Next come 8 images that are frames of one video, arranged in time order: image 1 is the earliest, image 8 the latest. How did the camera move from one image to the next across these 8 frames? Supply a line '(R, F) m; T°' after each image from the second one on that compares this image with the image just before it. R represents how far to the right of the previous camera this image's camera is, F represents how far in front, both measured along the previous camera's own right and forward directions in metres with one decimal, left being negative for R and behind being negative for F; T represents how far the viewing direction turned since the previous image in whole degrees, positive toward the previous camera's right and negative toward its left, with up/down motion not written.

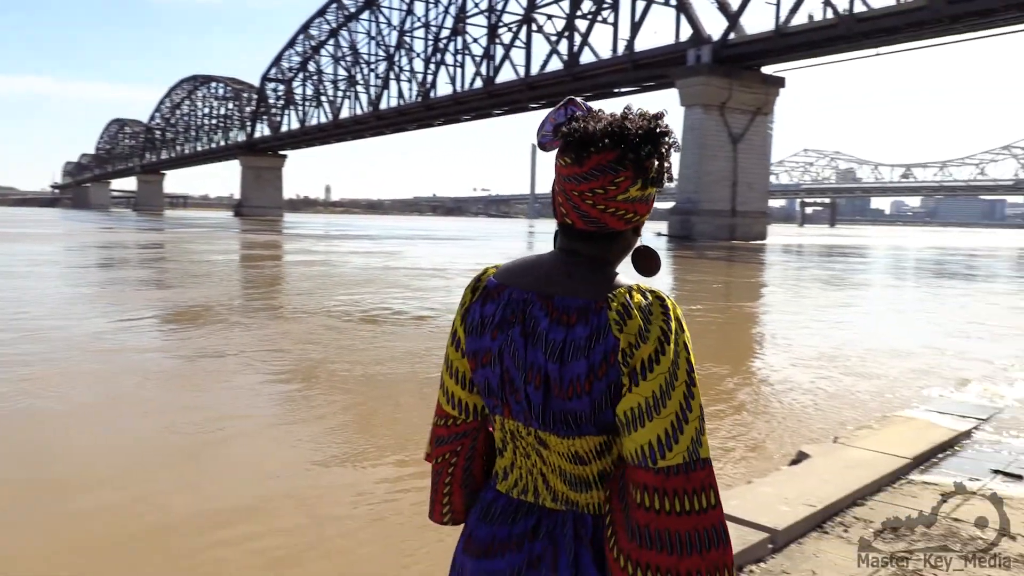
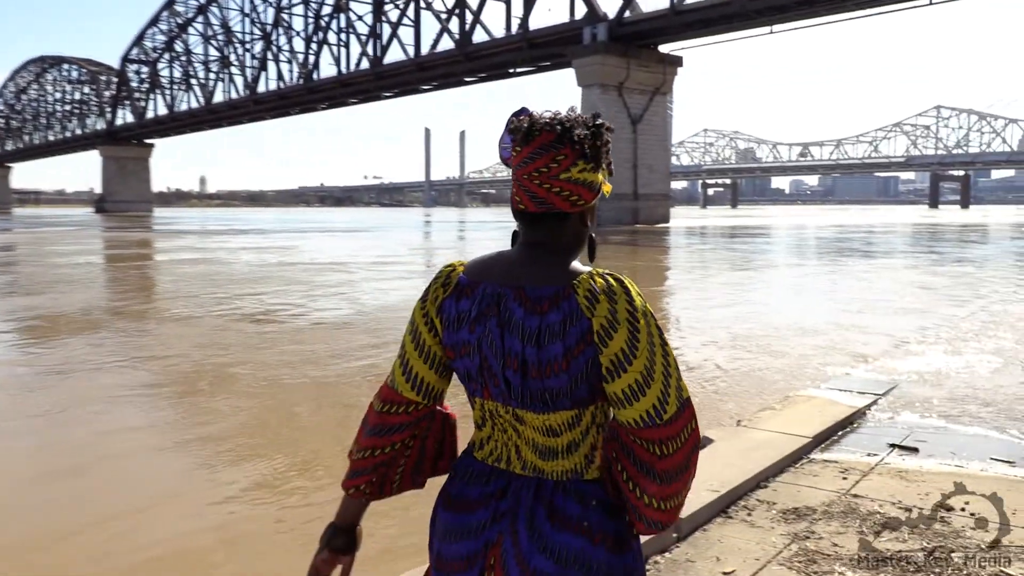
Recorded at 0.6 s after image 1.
(+0.5, 0.0) m; -1°
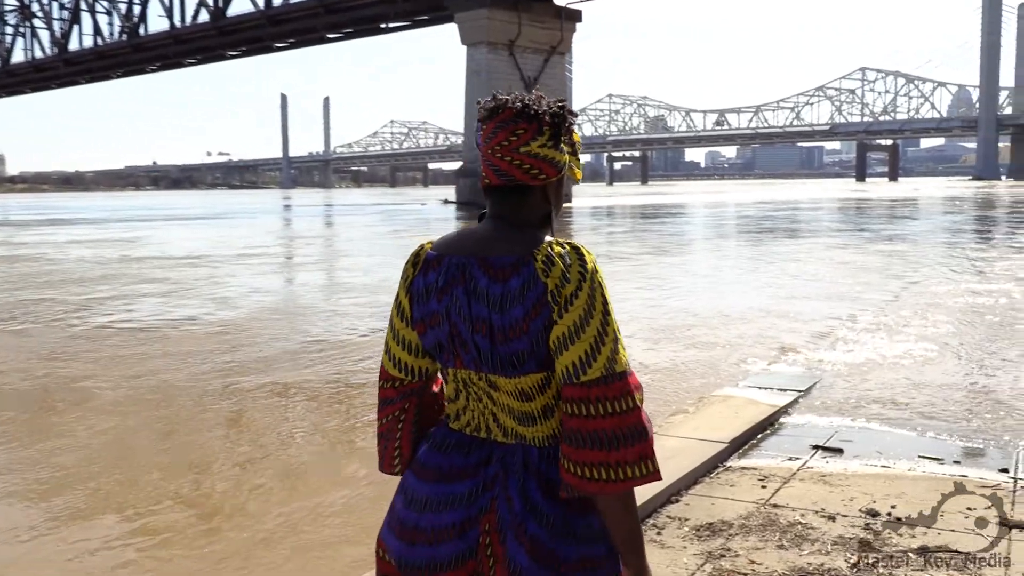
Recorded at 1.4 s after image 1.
(+0.2, +0.6) m; +3°
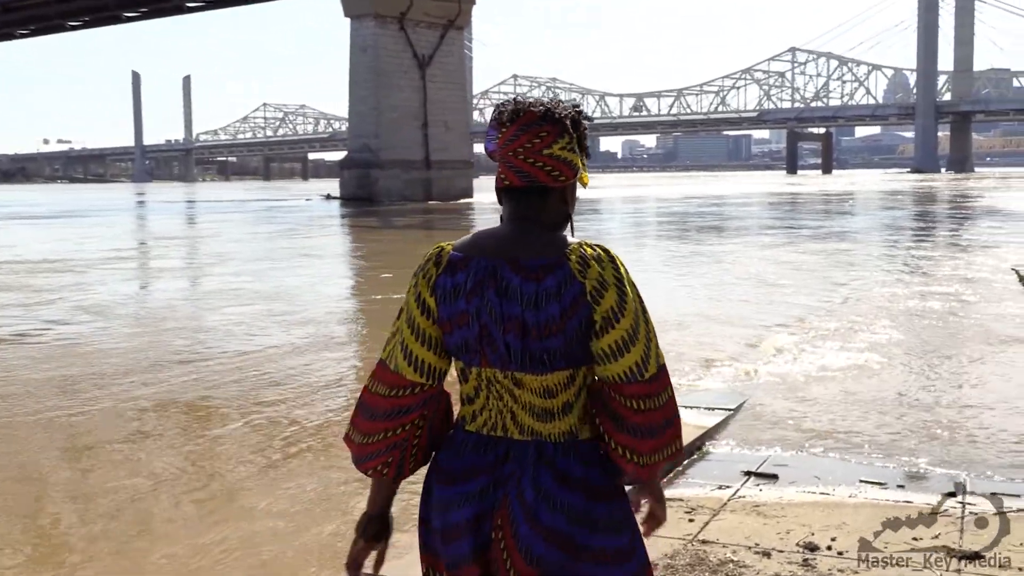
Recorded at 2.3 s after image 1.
(+0.1, +0.5) m; +4°
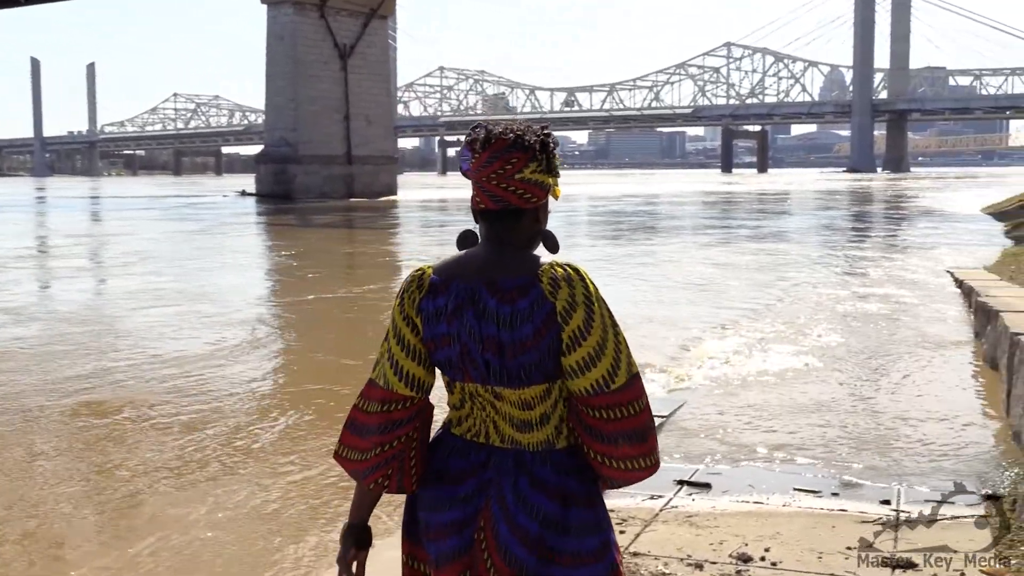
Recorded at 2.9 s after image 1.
(0.0, +0.2) m; +3°
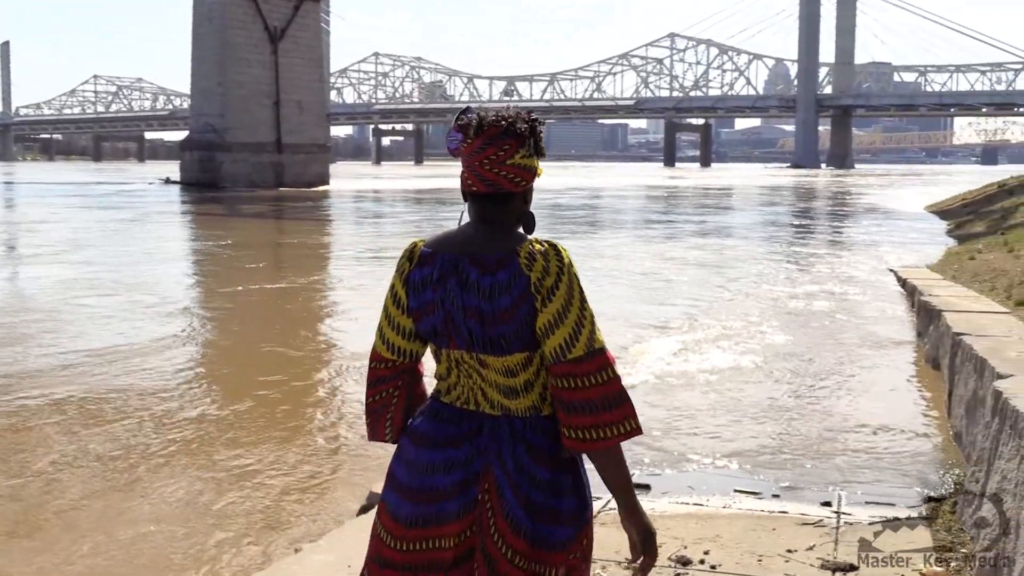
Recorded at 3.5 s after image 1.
(0.0, +0.1) m; +3°
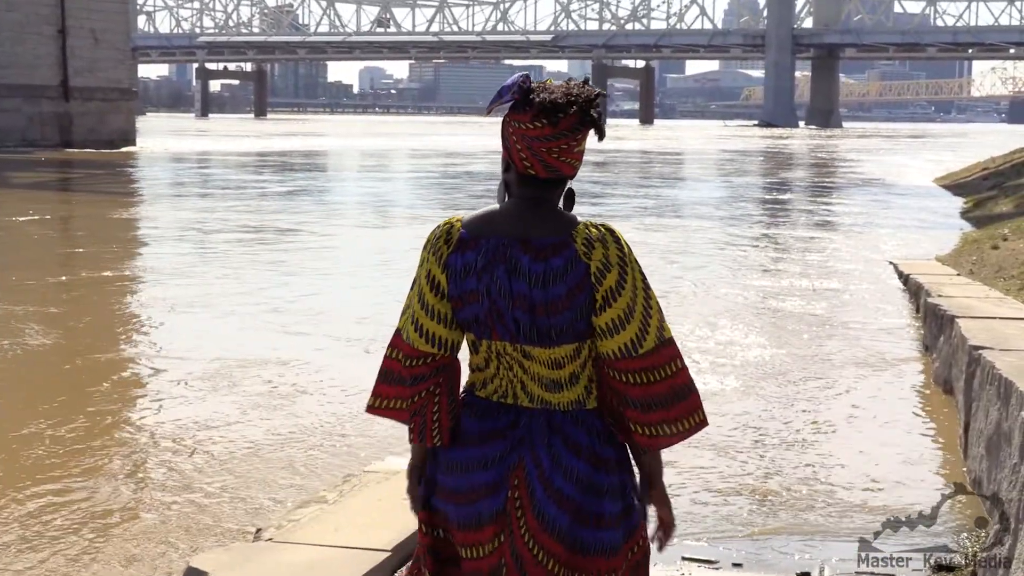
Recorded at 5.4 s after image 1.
(+0.3, +0.9) m; 0°
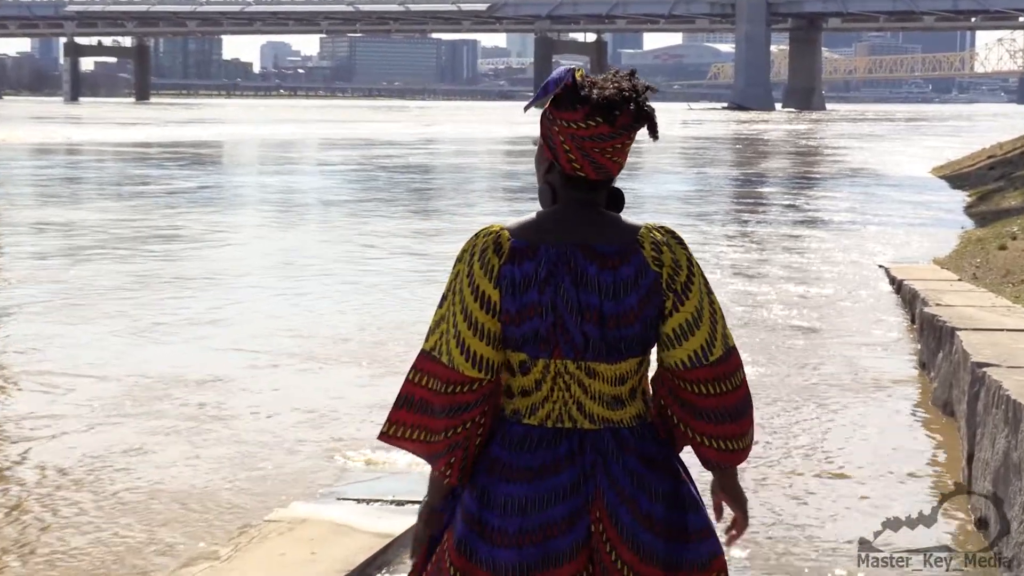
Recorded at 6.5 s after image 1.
(+0.1, +0.4) m; +1°
